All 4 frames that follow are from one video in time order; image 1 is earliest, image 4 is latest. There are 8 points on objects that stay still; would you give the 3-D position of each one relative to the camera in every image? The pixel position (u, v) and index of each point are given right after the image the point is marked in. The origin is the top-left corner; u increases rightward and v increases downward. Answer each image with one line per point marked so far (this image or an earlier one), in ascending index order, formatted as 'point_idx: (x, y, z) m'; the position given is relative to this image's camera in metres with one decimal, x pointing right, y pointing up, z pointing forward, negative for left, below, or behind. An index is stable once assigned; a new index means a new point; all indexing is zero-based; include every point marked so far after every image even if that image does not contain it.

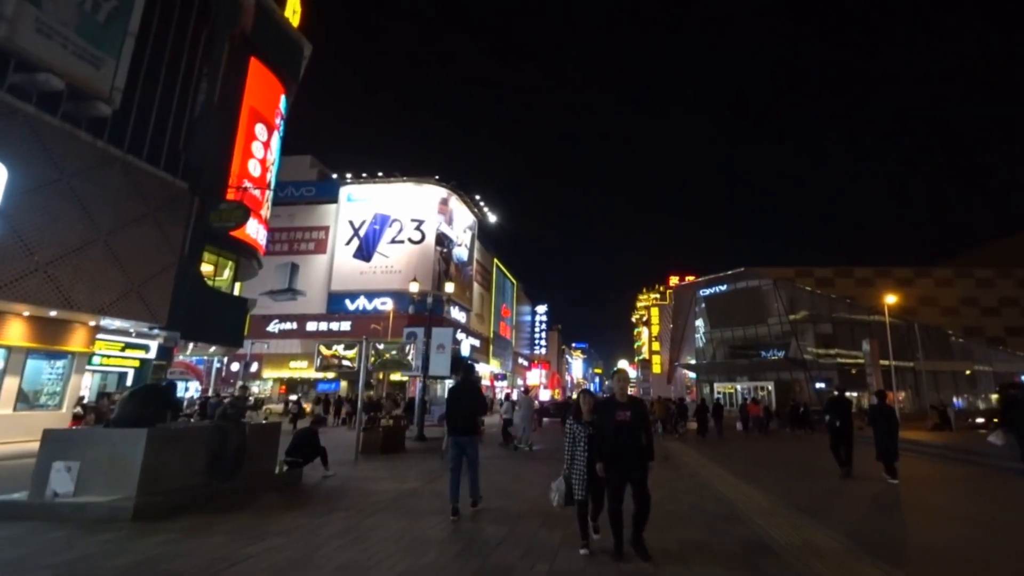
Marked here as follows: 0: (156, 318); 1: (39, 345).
0: (-13.3, -1.2, +18.7) m
1: (-15.7, -2.0, +16.7) m
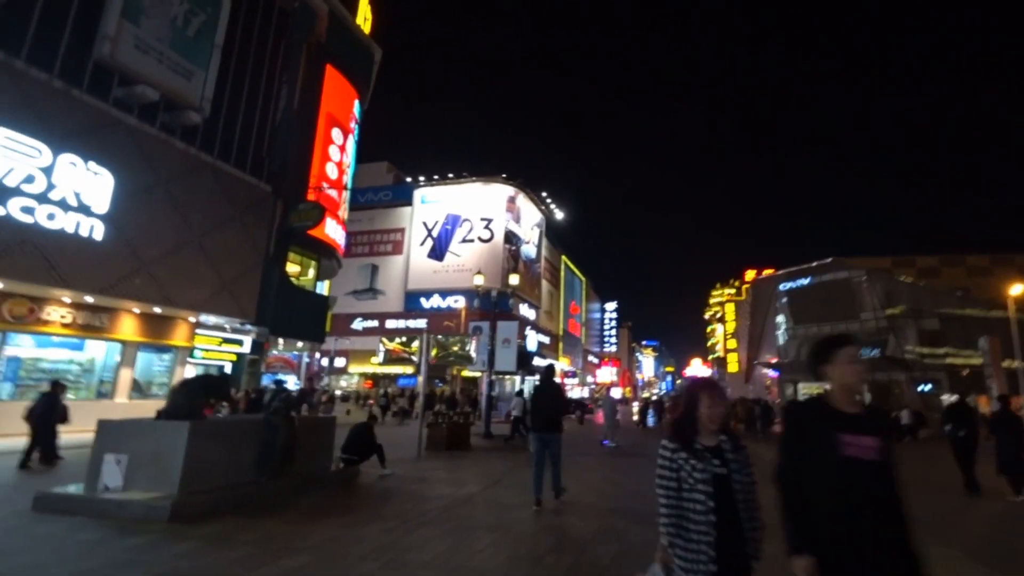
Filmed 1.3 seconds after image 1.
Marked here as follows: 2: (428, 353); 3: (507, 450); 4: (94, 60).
0: (-10.7, -1.1, +19.8) m
1: (-13.3, -2.0, +18.1) m
2: (-2.5, -1.9, +14.3) m
3: (-0.1, -4.9, +14.5) m
4: (-12.7, +7.0, +14.9) m
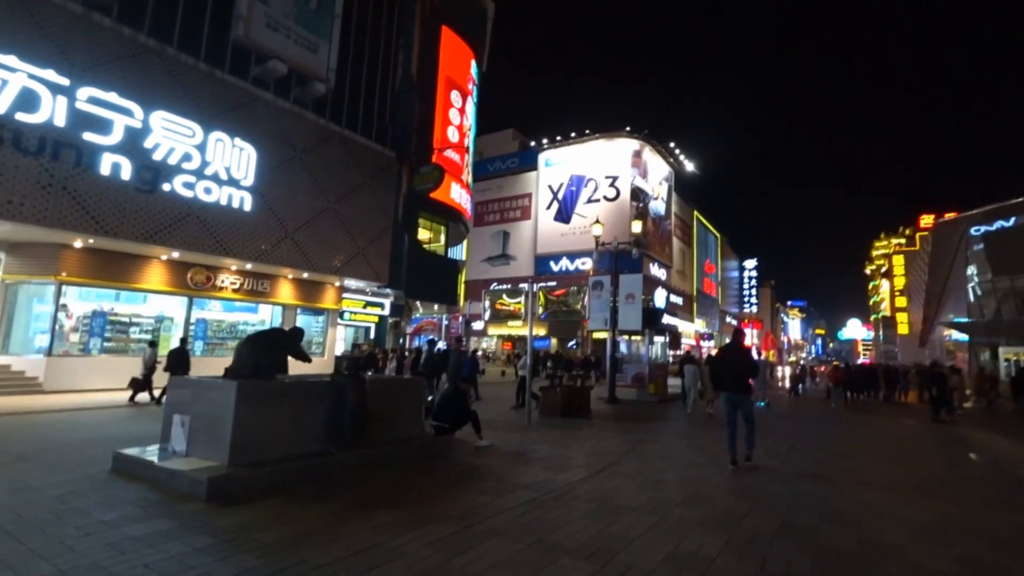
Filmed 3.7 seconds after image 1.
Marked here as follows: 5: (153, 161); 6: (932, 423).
0: (-5.7, +0.4, +20.7) m
1: (-8.6, -0.6, +19.8) m
2: (+0.8, -0.7, +13.4) m
3: (+3.3, -3.5, +13.1) m
4: (-9.2, +8.0, +15.9) m
5: (-10.0, +3.5, +13.5) m
6: (+13.9, -4.5, +16.2) m
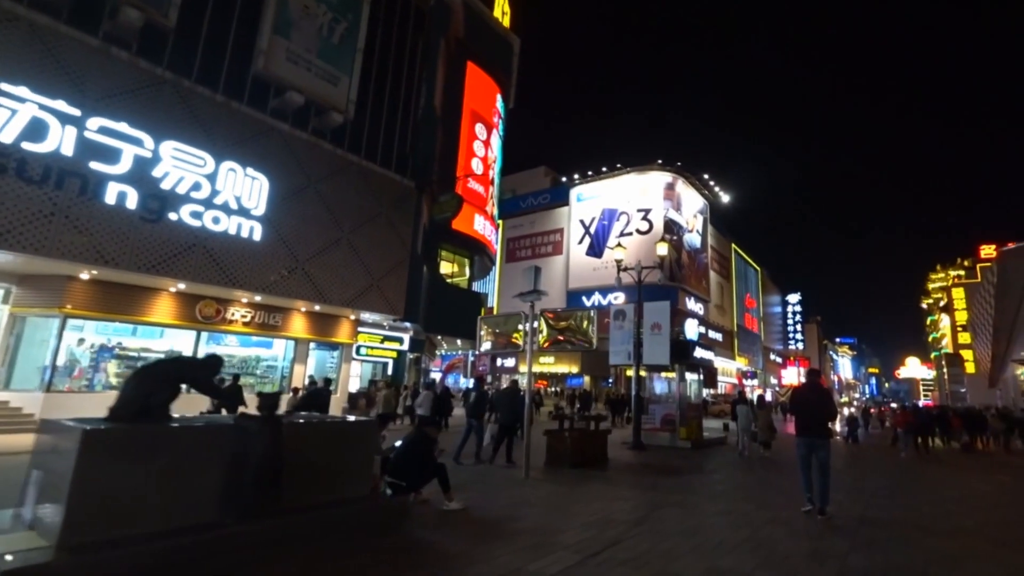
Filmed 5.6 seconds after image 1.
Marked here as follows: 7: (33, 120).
0: (-4.8, -0.9, +19.9) m
1: (-7.7, -1.9, +19.2) m
2: (+1.2, -1.4, +12.1) m
3: (+3.6, -4.3, +11.5) m
4: (-8.6, +7.0, +16.0) m
5: (-9.6, +2.7, +13.3) m
6: (+14.4, -5.4, +13.7) m
7: (-11.0, +3.9, +11.2) m
